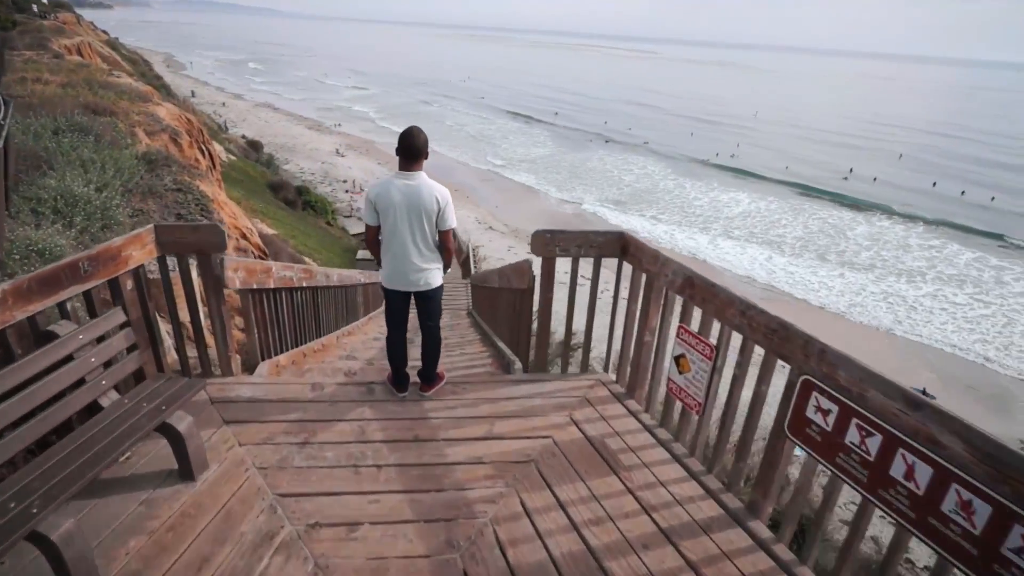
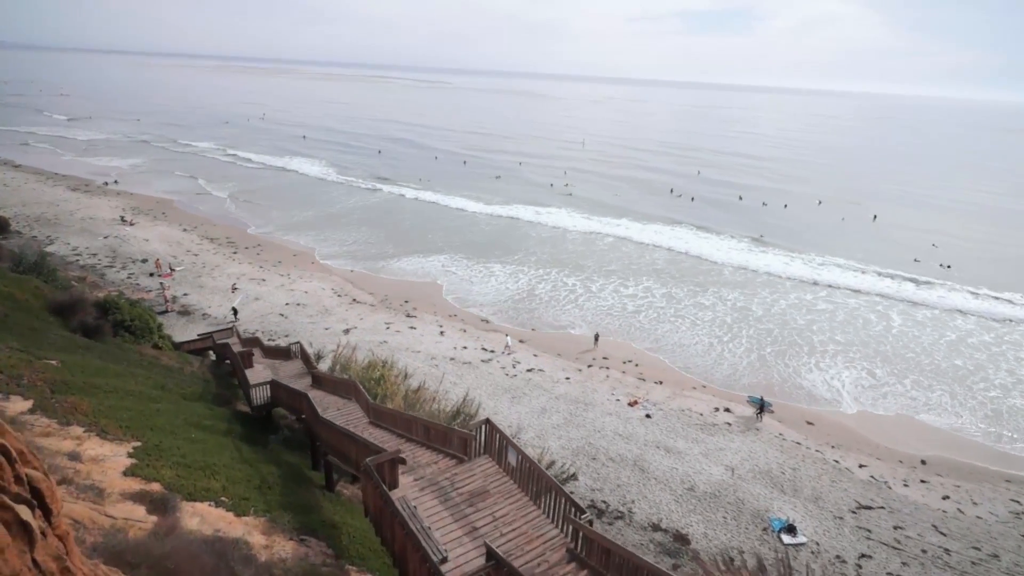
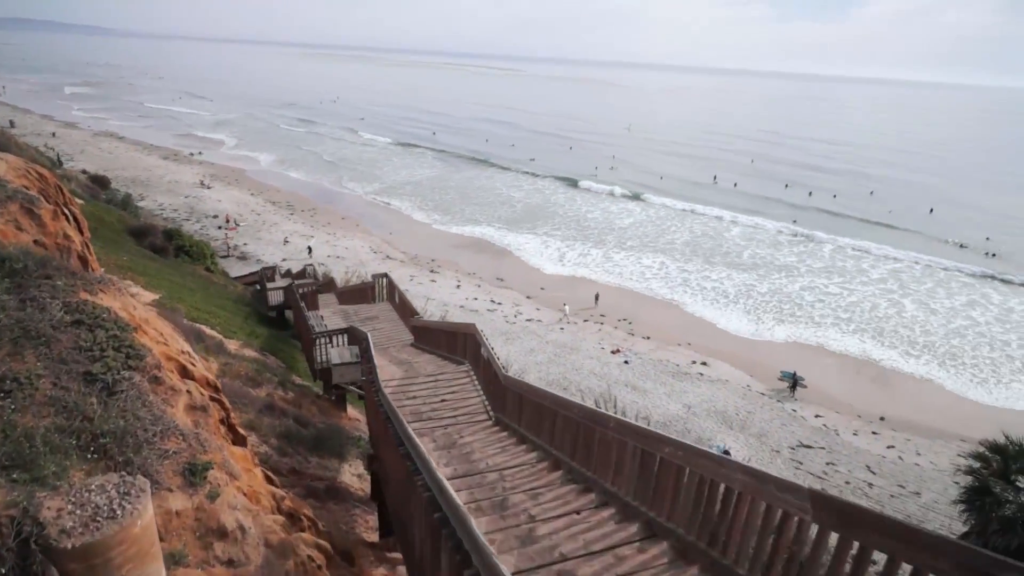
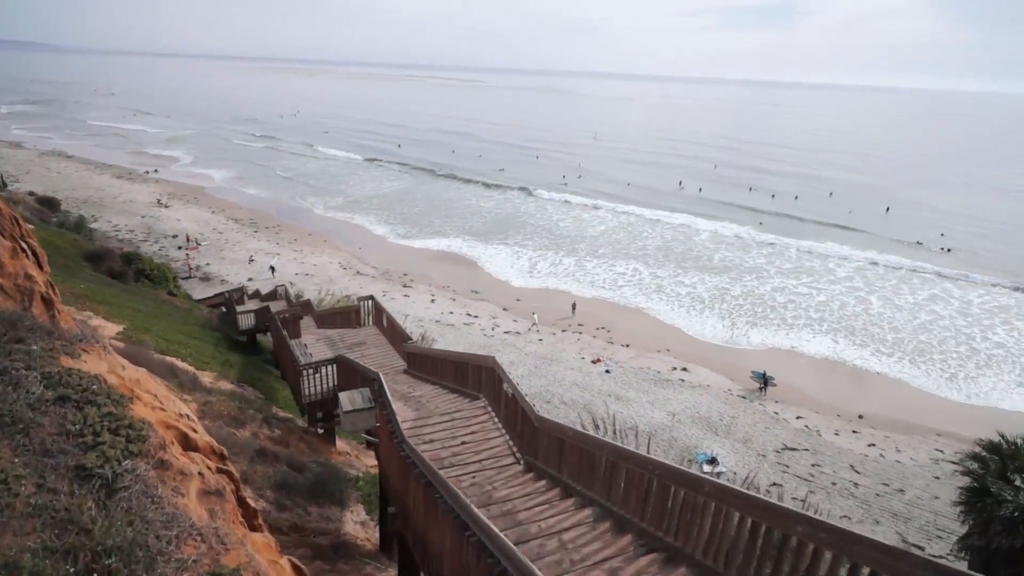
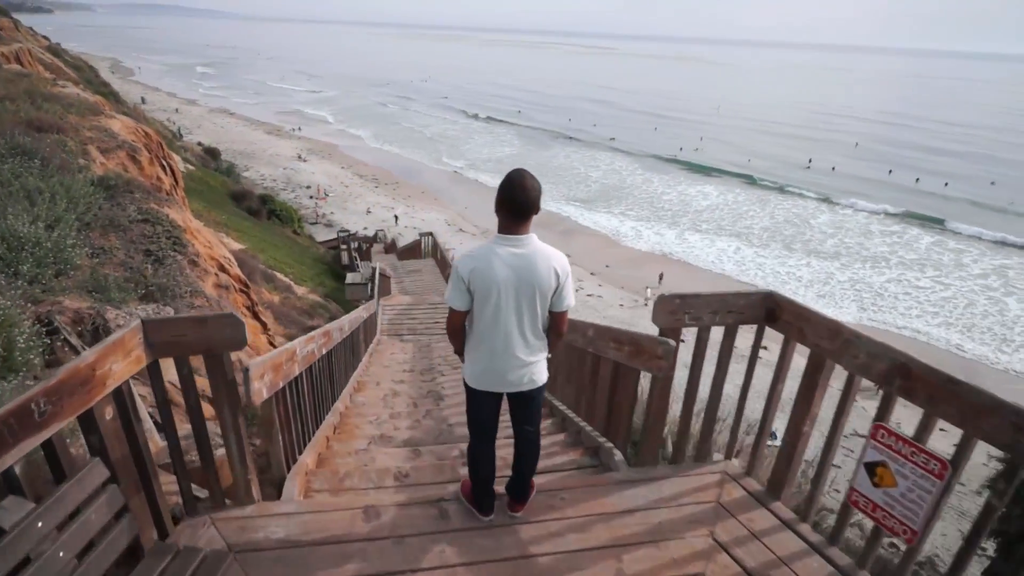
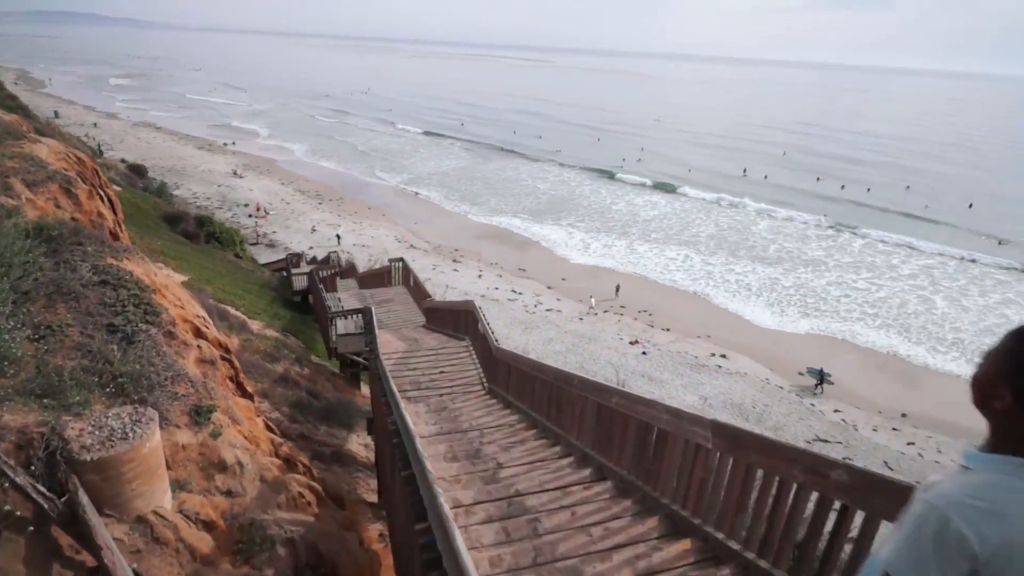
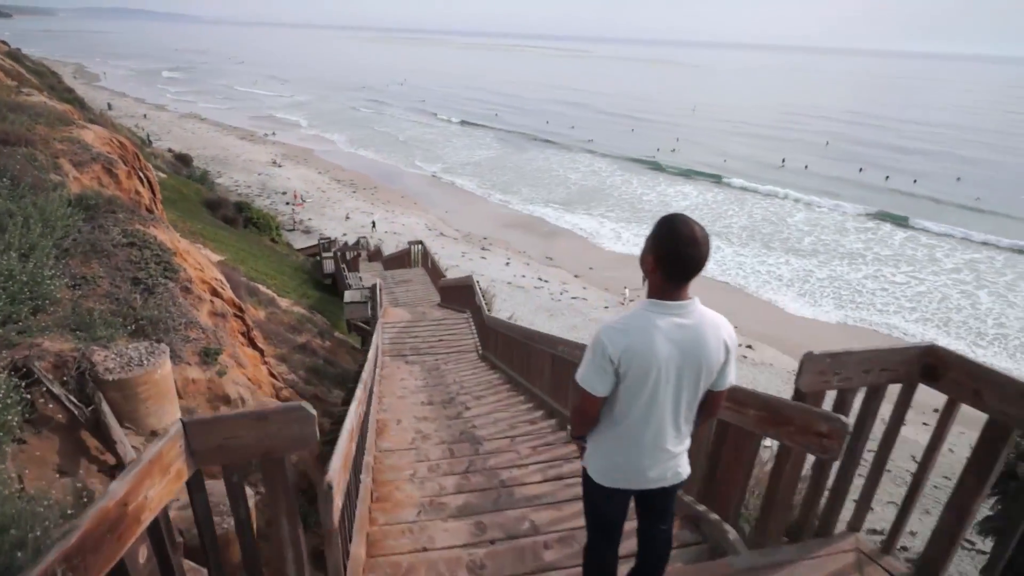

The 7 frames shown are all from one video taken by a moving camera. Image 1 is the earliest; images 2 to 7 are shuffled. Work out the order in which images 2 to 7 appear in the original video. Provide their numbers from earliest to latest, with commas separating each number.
5, 7, 6, 3, 4, 2
